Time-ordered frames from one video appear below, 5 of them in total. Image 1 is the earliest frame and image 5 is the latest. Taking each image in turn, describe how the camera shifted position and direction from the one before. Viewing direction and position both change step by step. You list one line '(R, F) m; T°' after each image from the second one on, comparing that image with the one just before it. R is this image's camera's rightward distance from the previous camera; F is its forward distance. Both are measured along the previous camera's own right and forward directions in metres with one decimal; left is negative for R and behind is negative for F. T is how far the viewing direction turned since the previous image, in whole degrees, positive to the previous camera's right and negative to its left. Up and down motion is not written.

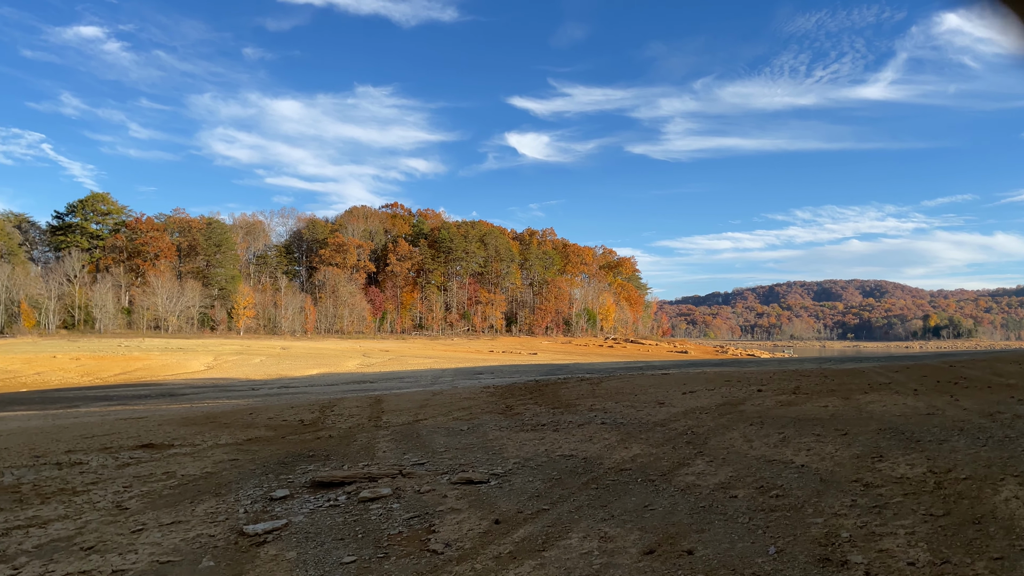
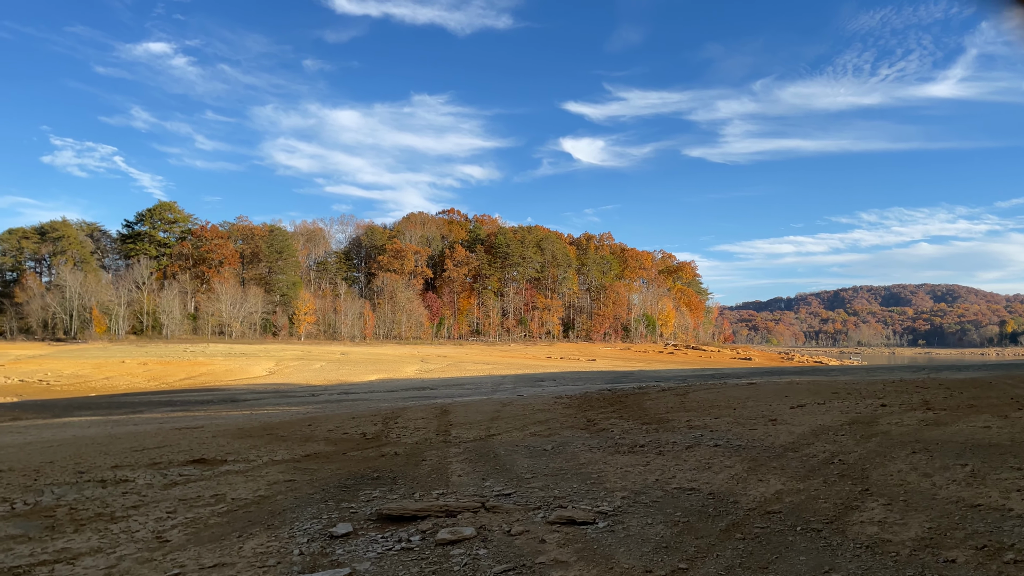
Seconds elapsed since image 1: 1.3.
(-0.6, +1.4) m; -6°
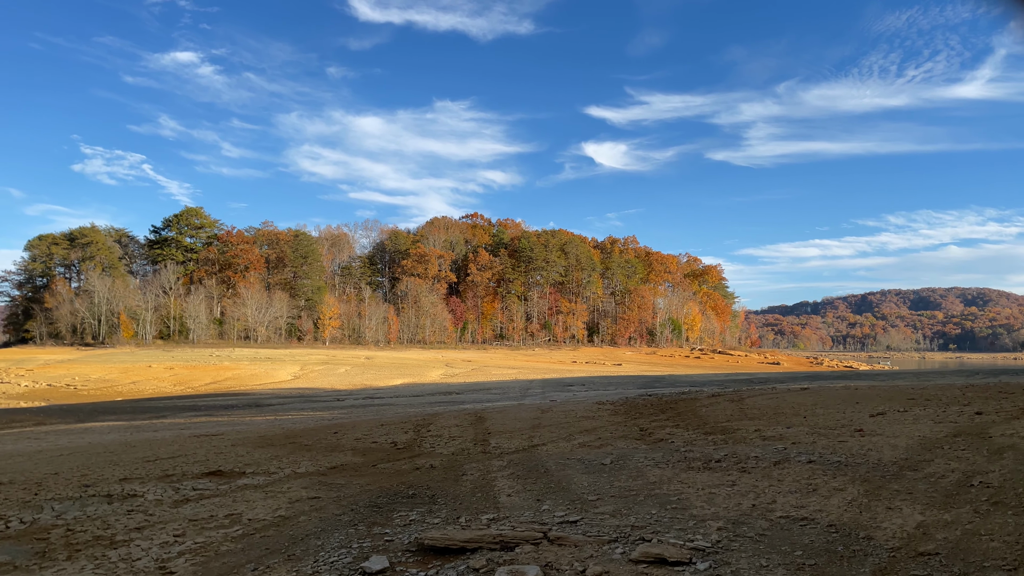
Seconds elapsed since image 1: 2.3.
(-0.4, +1.1) m; -2°
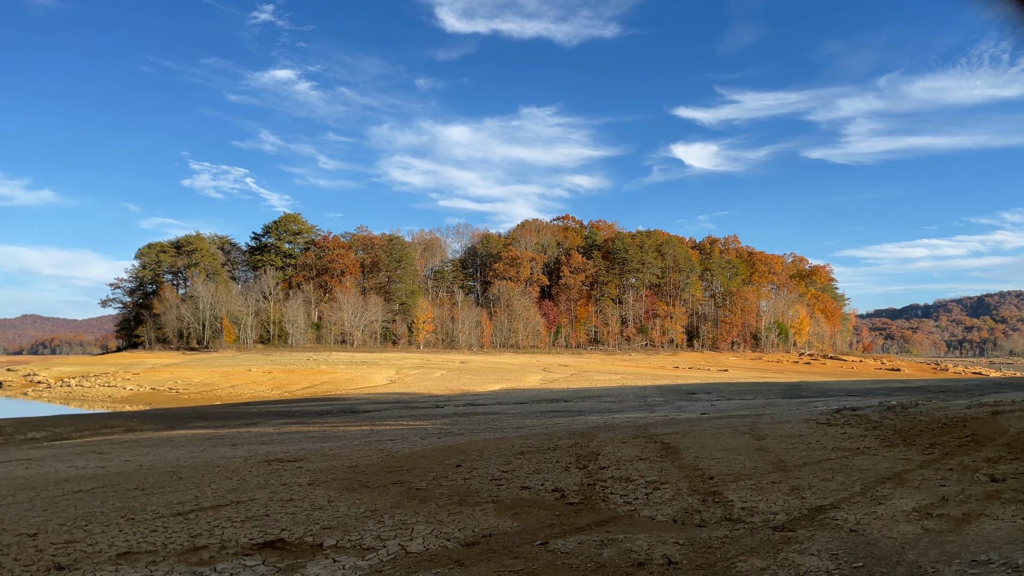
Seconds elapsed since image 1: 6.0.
(-1.7, +4.0) m; -9°
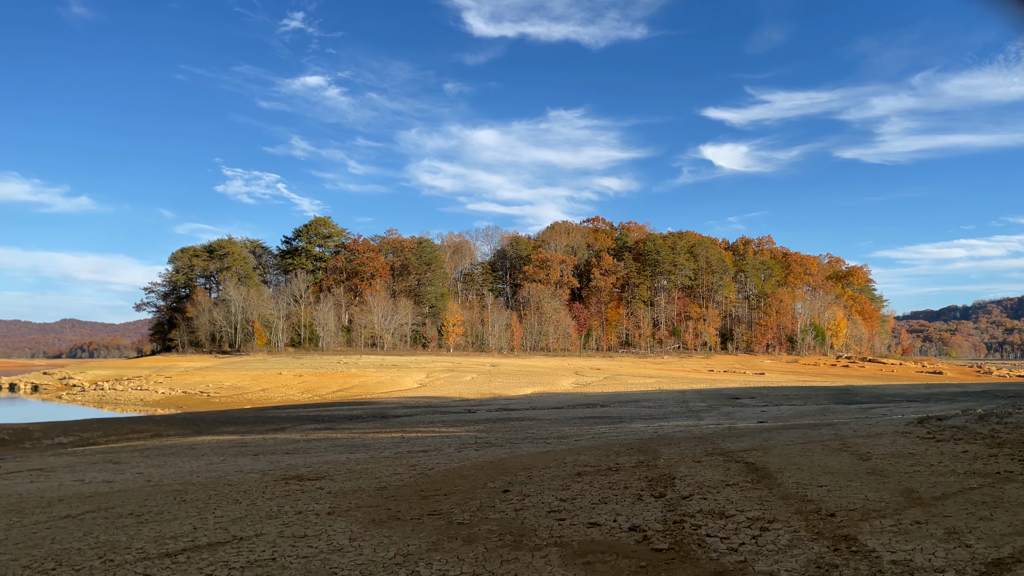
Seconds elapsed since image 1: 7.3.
(-0.3, +1.2) m; -3°
